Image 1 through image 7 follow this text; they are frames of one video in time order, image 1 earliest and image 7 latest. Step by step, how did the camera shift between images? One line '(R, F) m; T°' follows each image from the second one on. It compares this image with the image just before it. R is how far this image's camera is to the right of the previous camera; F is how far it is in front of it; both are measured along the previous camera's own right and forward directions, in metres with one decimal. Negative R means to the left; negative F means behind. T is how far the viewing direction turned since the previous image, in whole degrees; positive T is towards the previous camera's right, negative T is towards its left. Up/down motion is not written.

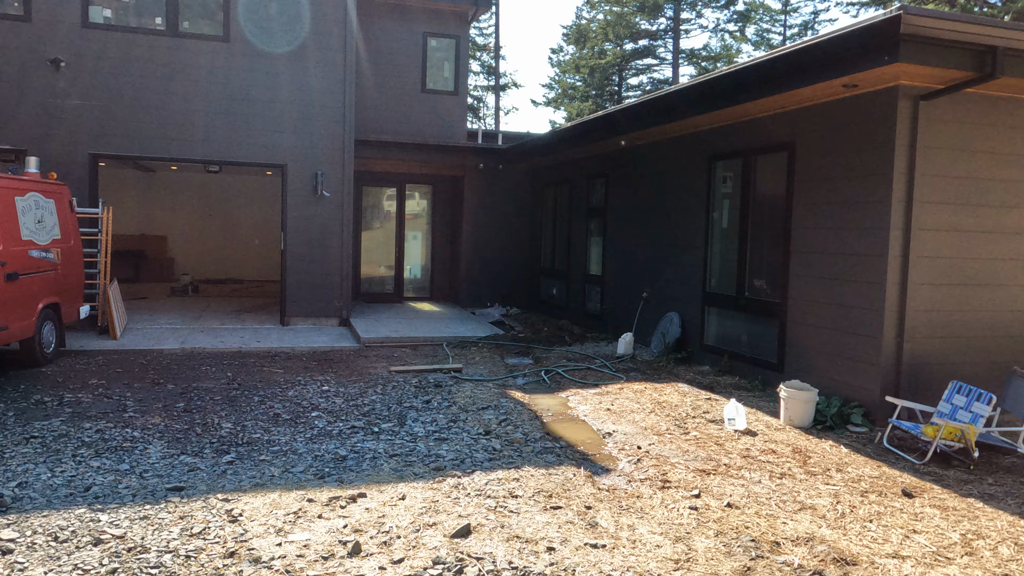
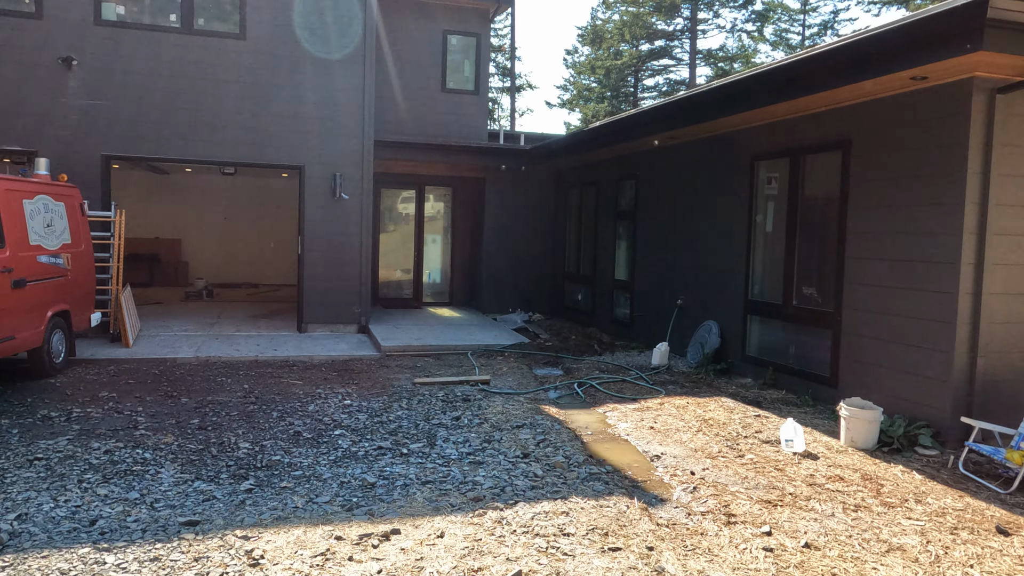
(-0.2, +0.4) m; -1°
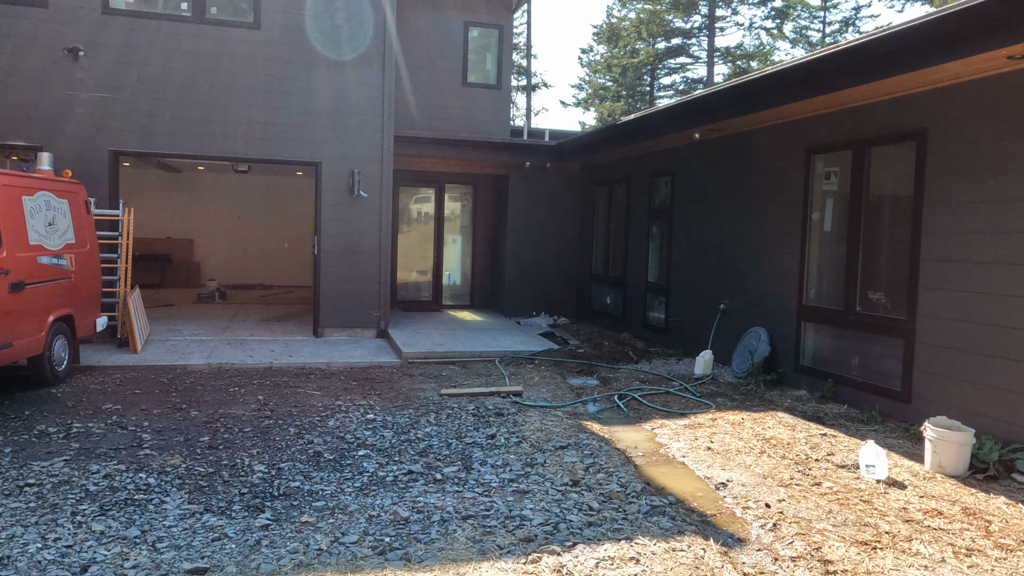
(-0.2, +0.5) m; -1°
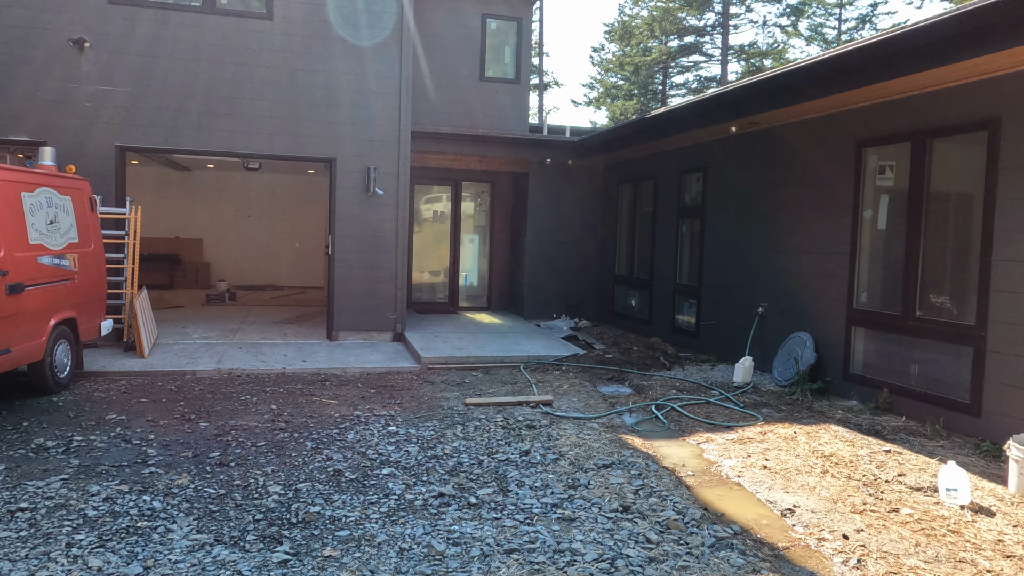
(-0.2, +0.4) m; -1°
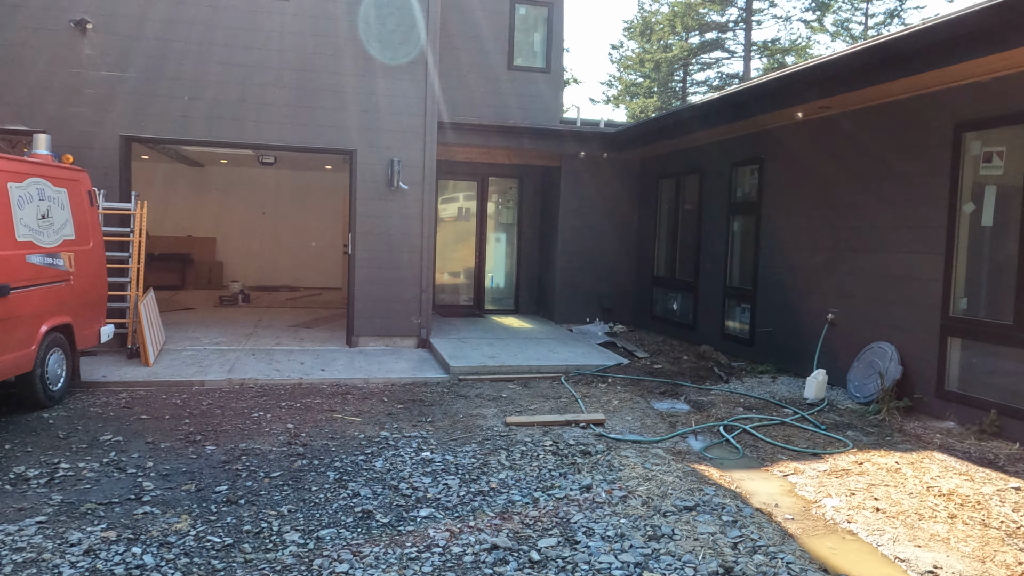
(-0.2, +0.7) m; -1°
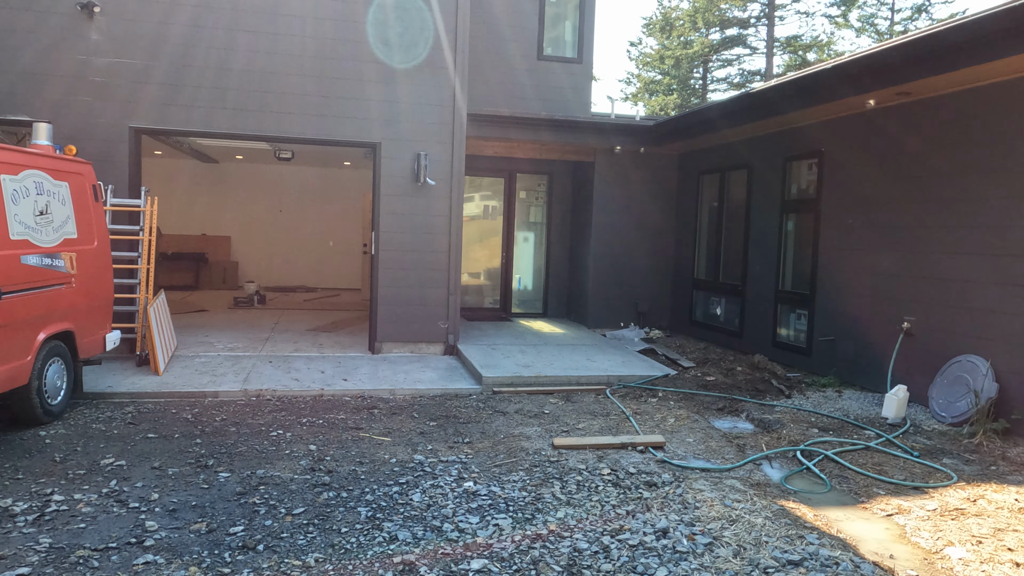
(-0.2, +0.5) m; -1°
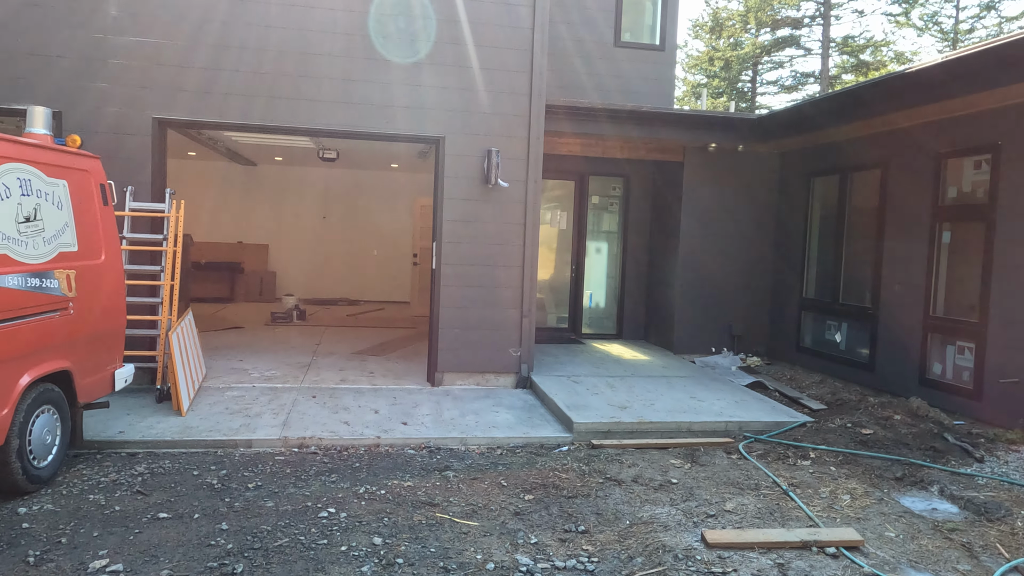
(-0.5, +1.2) m; -2°
